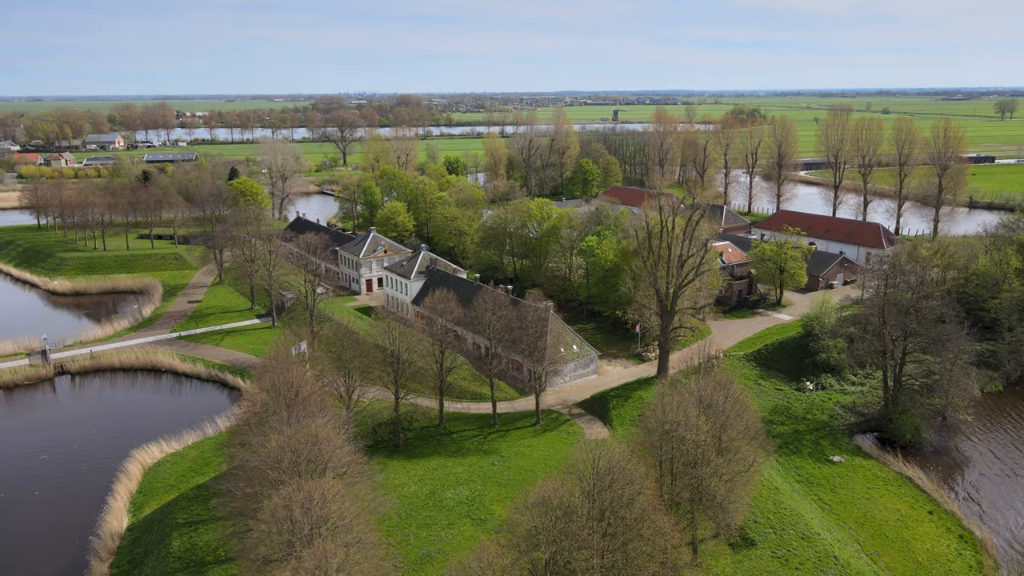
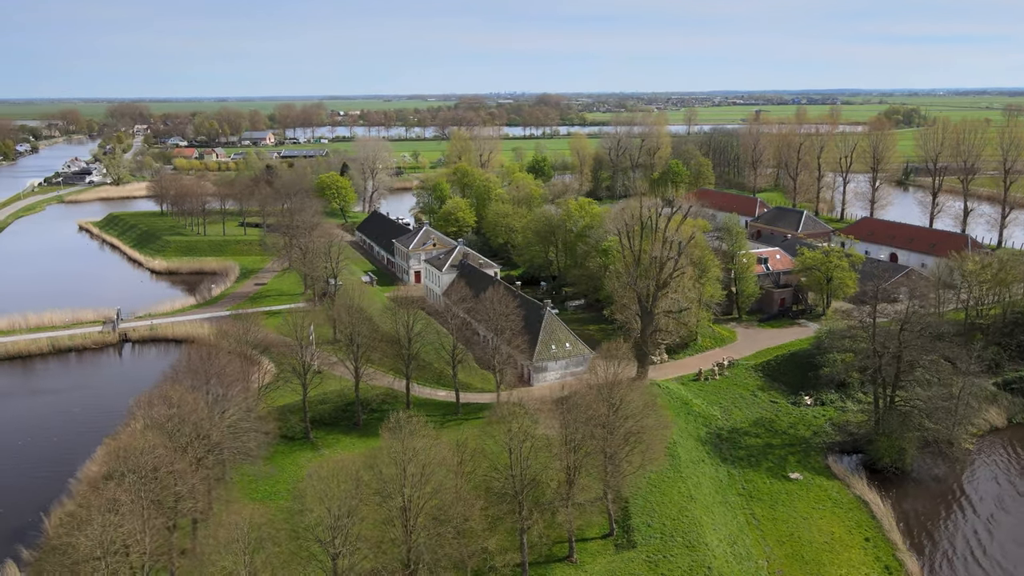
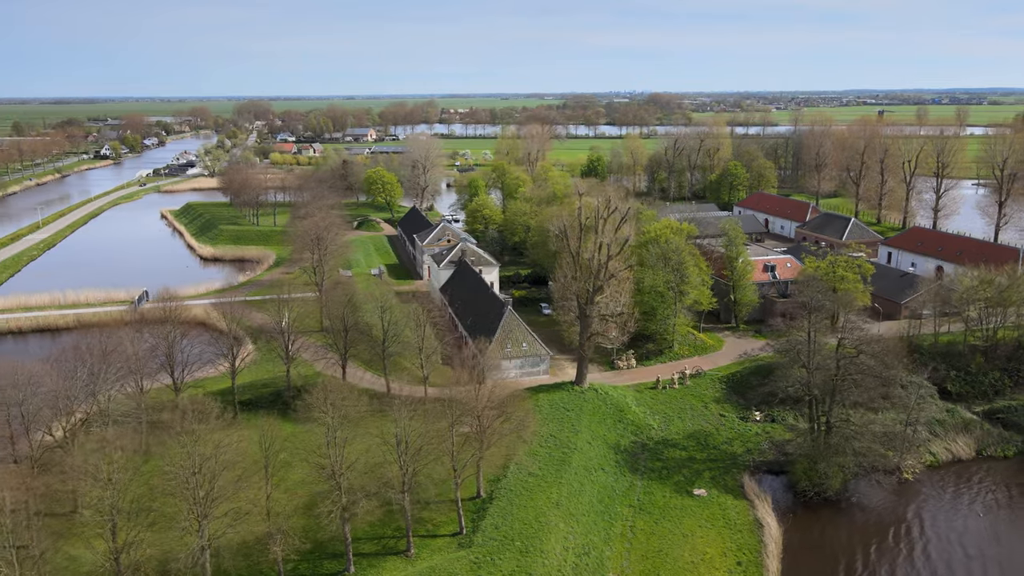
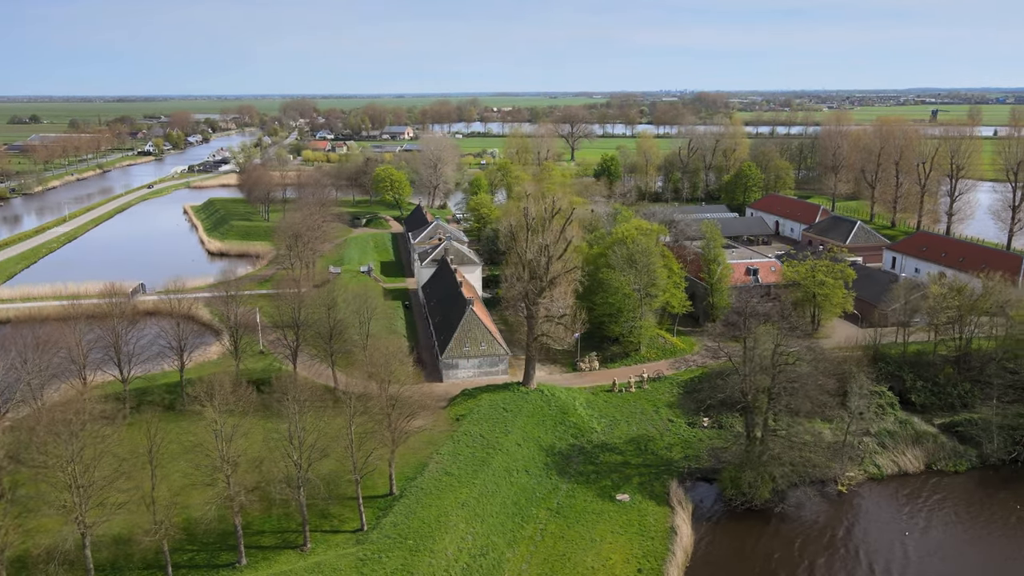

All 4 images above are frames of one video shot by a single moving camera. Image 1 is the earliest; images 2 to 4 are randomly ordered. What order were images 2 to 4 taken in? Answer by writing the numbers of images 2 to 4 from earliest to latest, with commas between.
2, 3, 4
